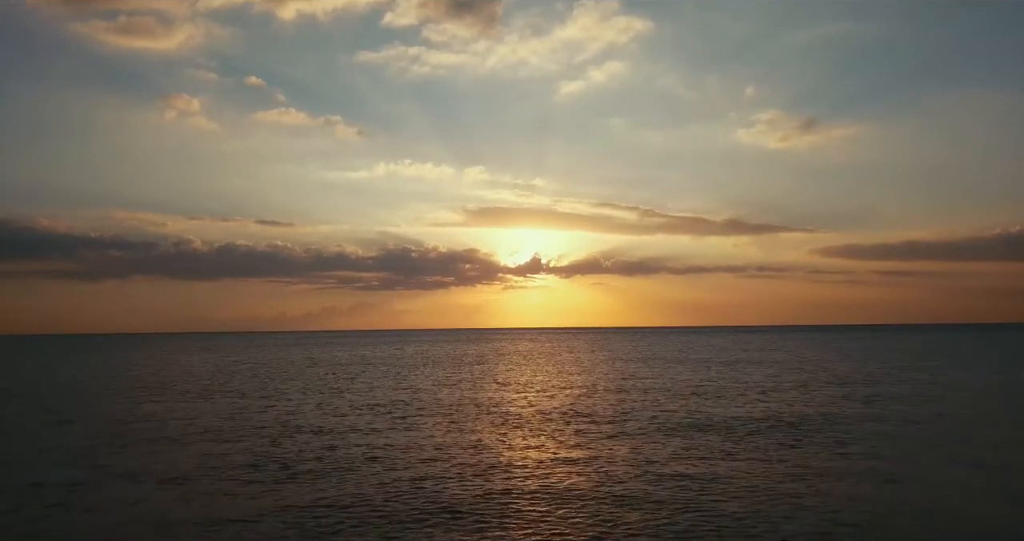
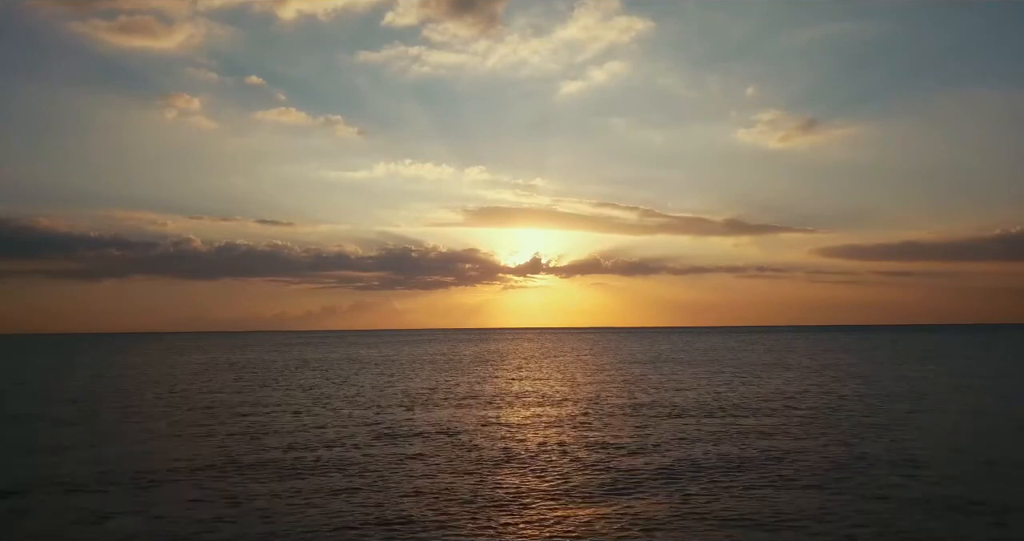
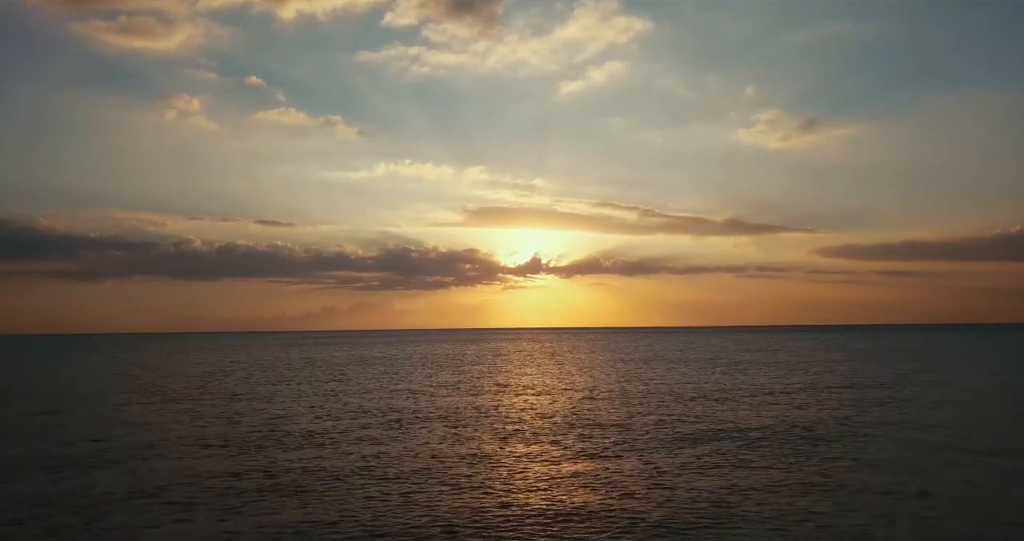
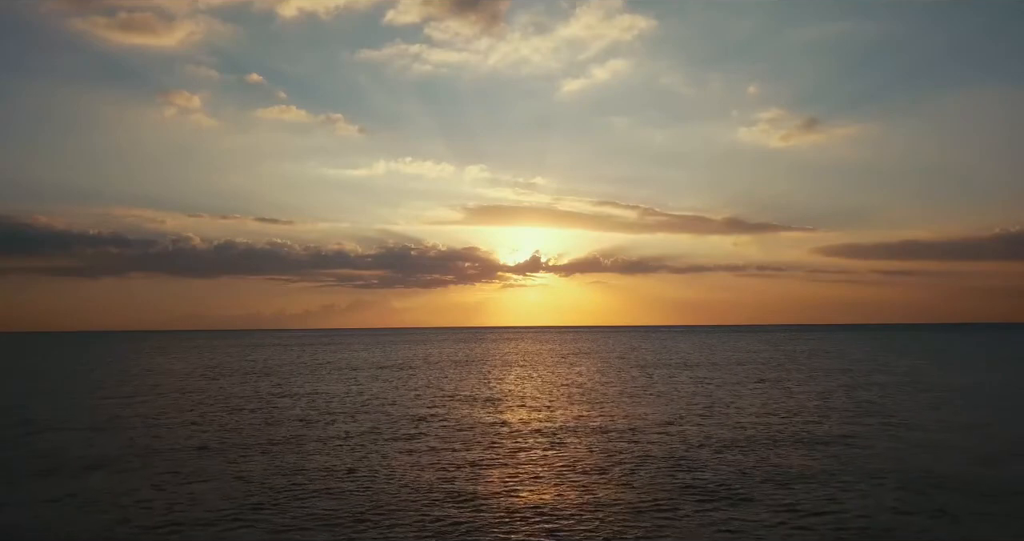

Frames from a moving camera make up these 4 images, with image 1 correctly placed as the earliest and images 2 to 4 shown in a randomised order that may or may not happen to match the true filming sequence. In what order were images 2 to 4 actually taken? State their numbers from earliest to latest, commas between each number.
3, 2, 4
